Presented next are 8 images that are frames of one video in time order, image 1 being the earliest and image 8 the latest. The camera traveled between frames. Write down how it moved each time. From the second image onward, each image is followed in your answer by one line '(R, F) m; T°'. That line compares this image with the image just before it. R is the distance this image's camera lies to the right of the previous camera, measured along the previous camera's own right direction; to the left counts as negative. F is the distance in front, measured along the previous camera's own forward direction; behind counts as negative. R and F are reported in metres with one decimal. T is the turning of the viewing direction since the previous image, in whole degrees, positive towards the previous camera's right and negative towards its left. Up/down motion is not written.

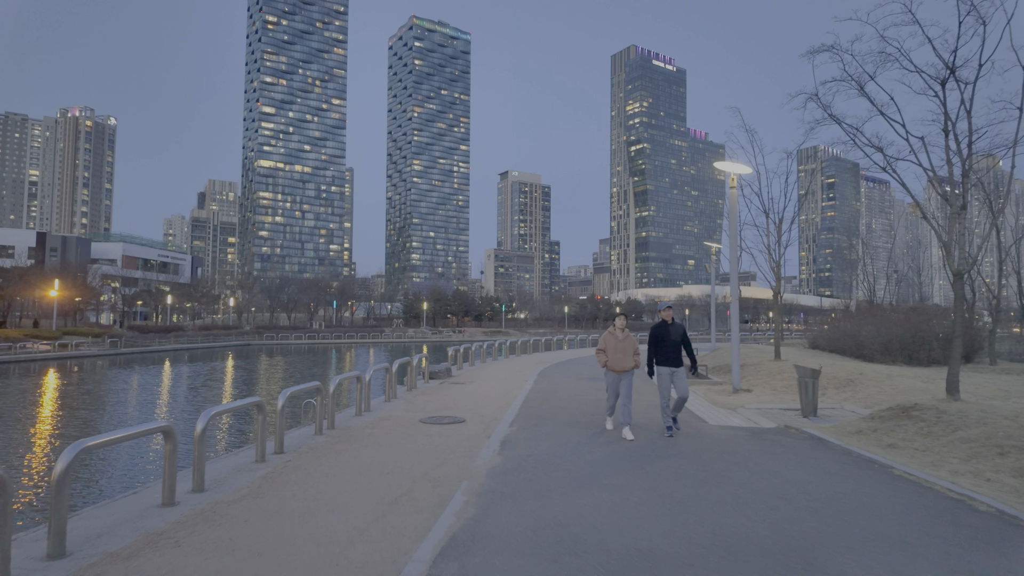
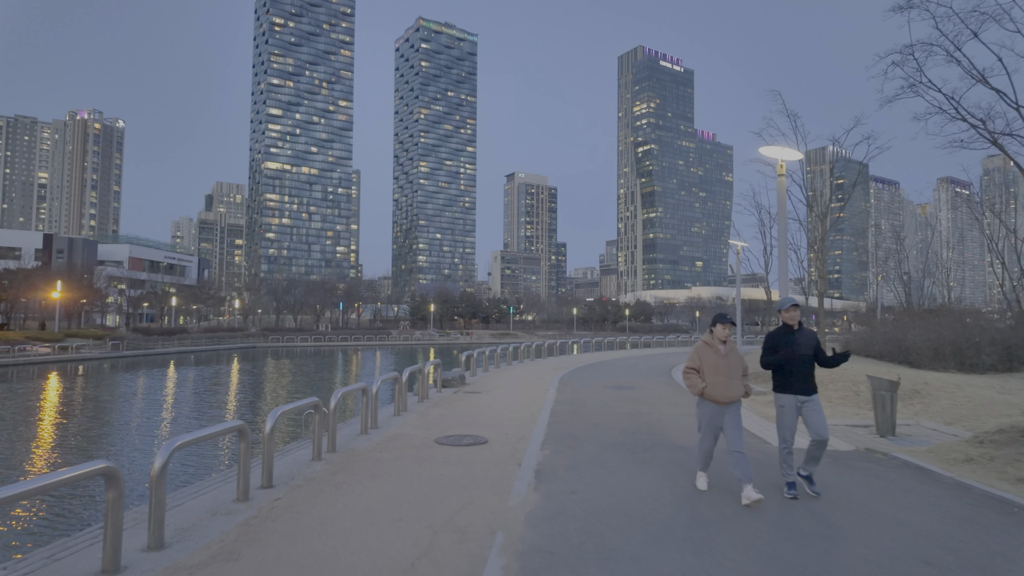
(-0.3, +1.1) m; -1°
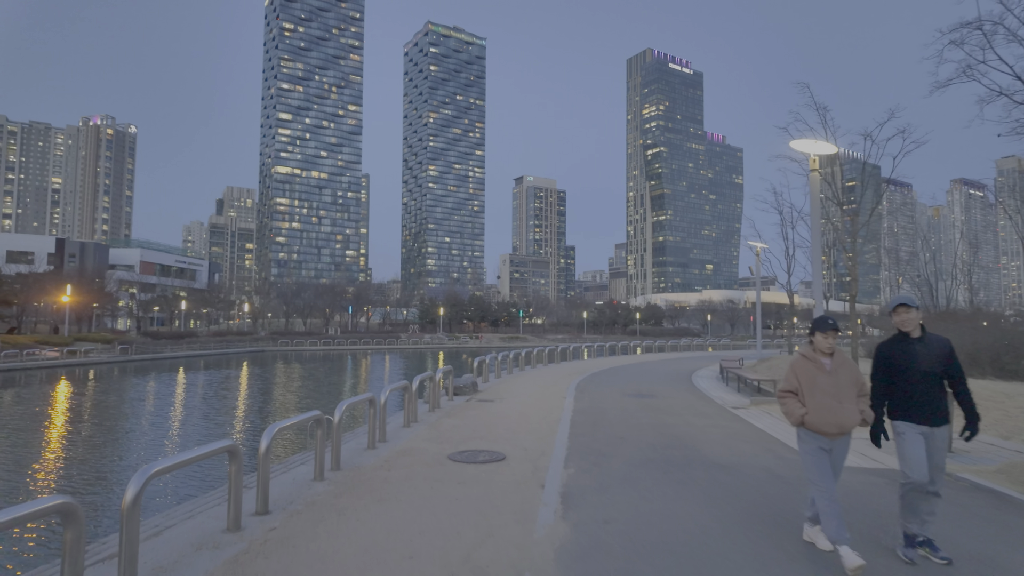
(-0.1, +0.6) m; -1°
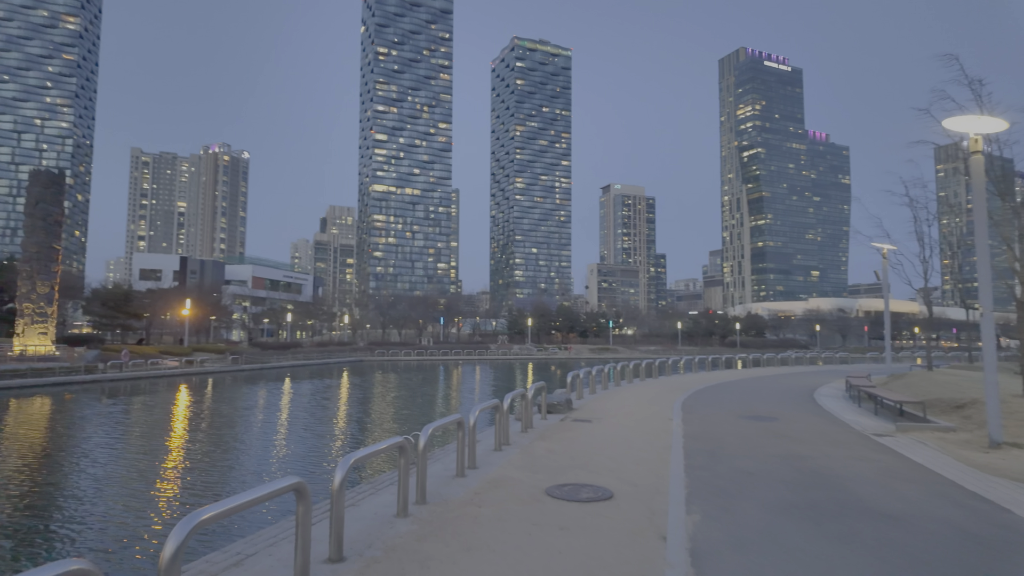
(-0.2, +0.8) m; -8°
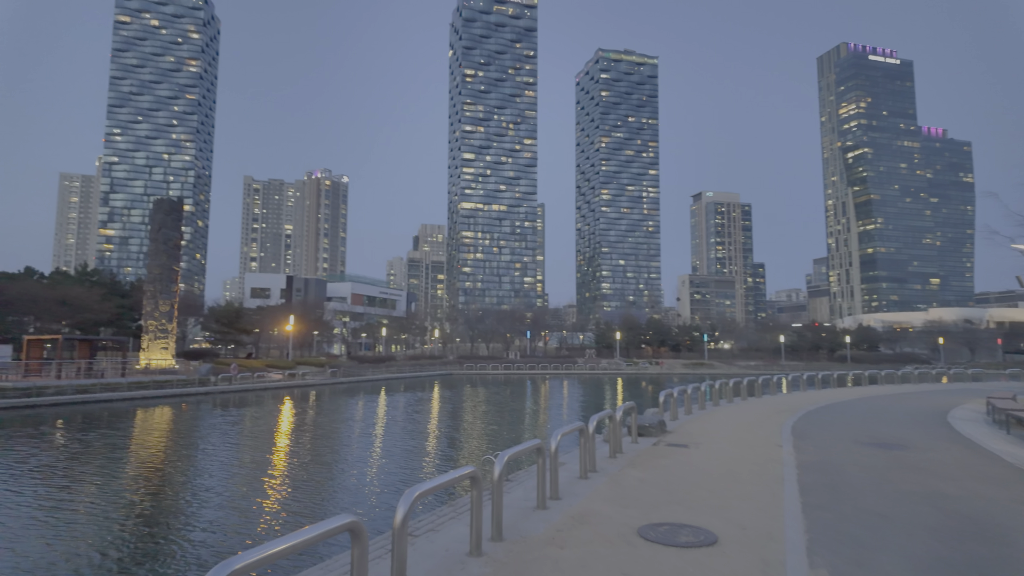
(0.0, +0.5) m; -8°
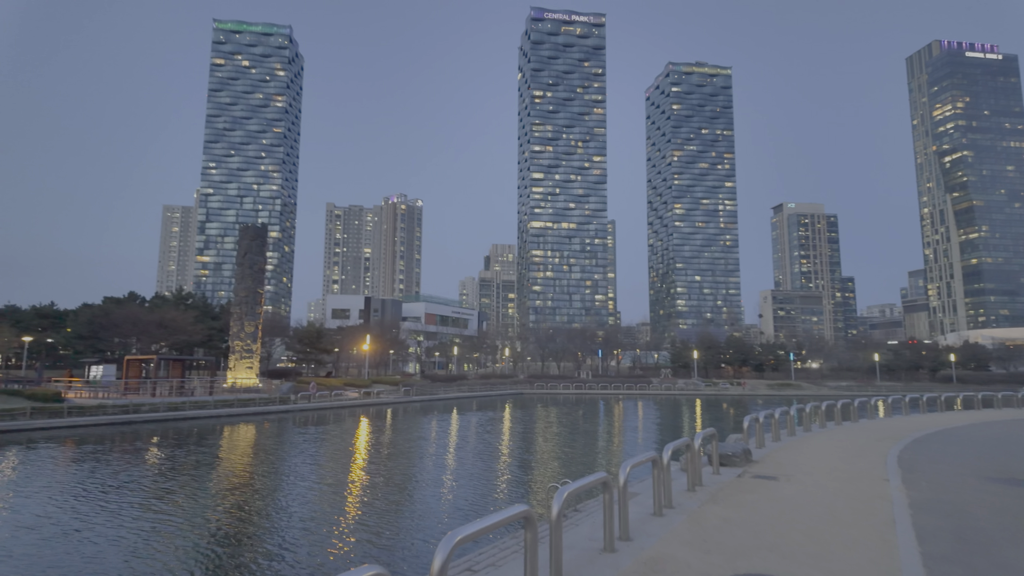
(+0.1, +0.5) m; -7°
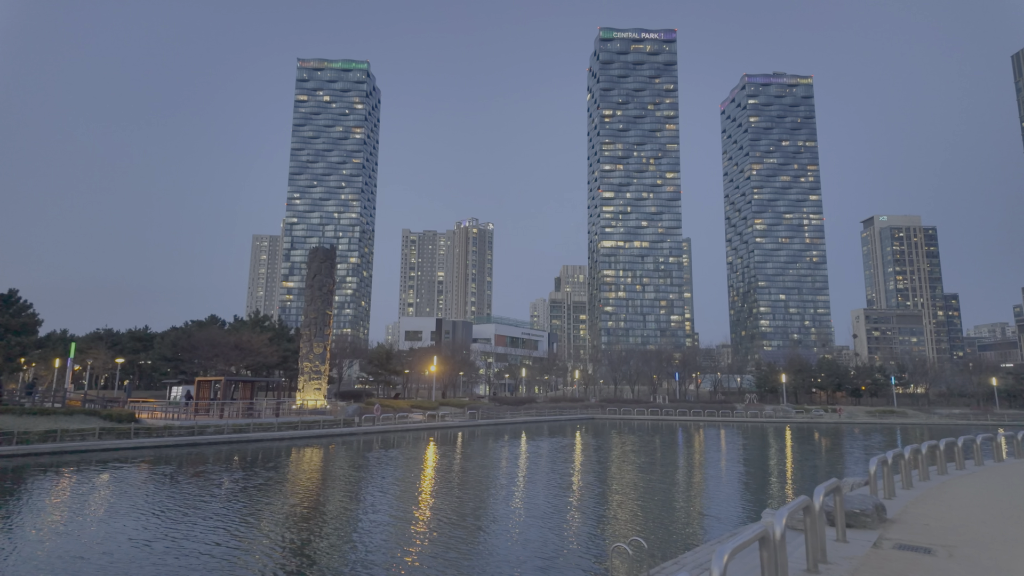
(+0.3, +1.8) m; -7°
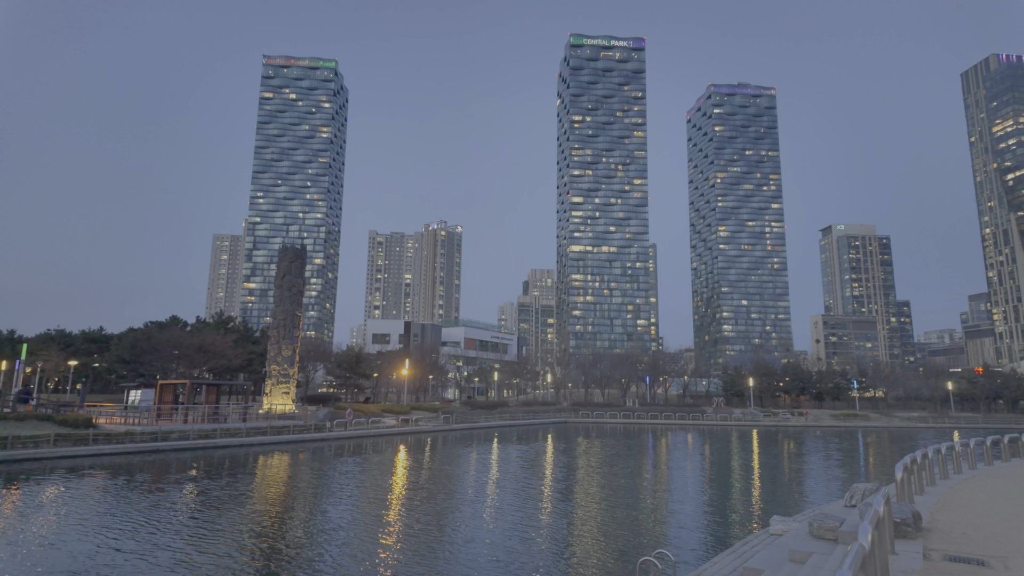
(-0.7, +0.5) m; +3°
